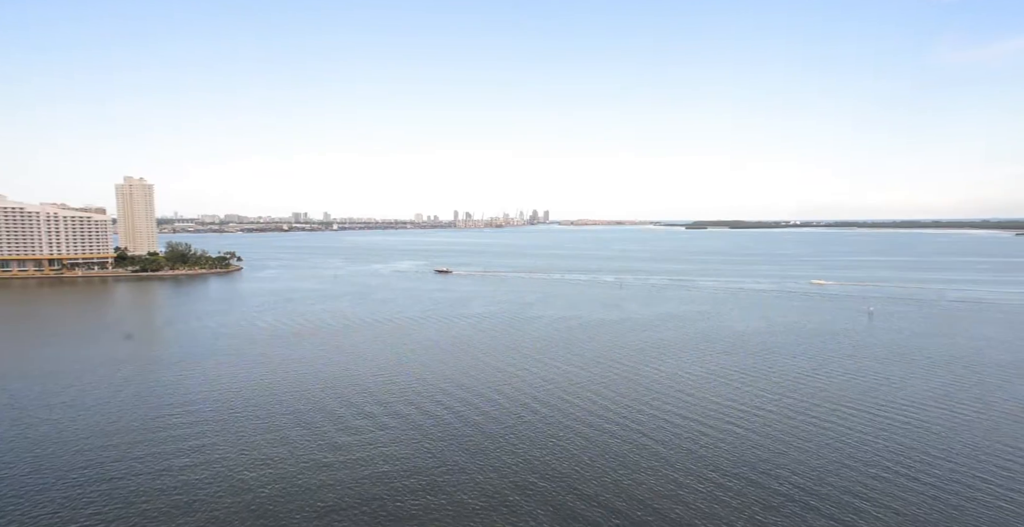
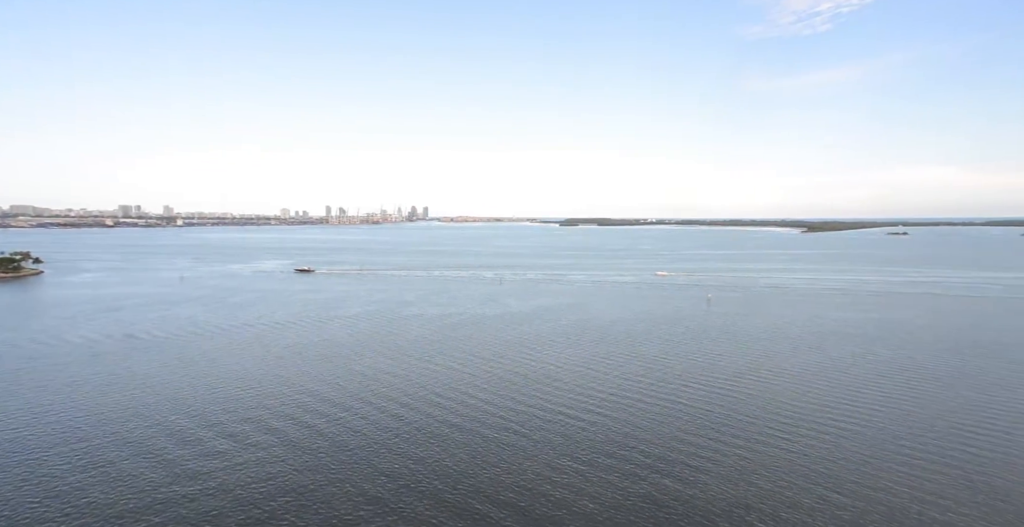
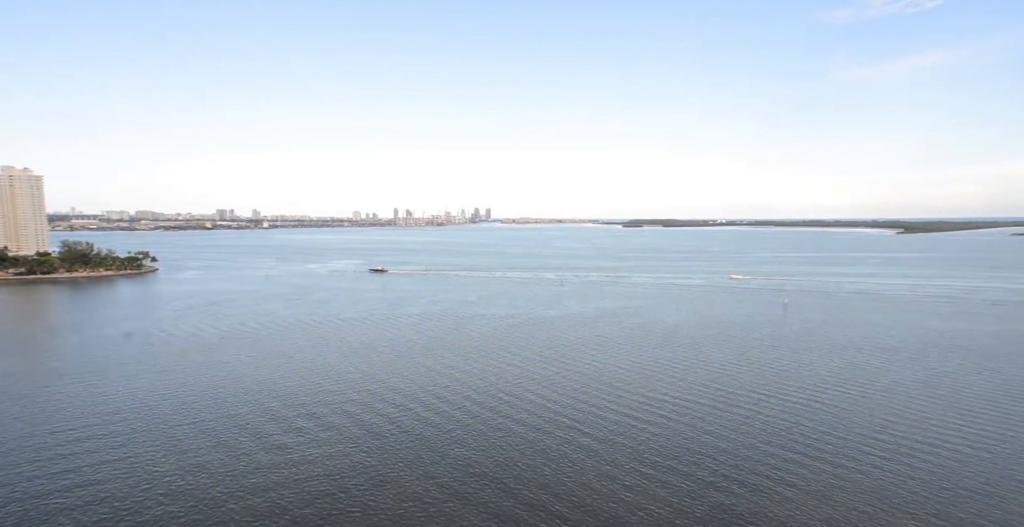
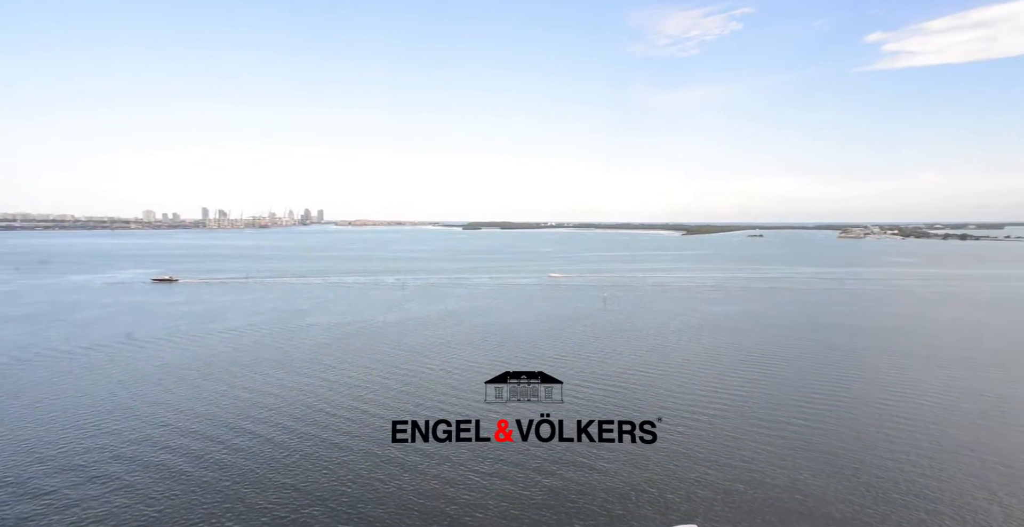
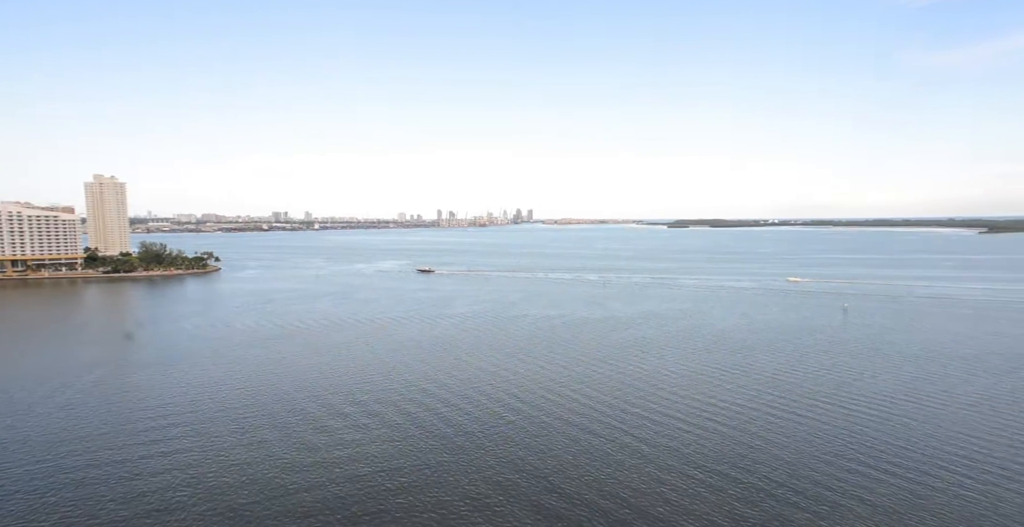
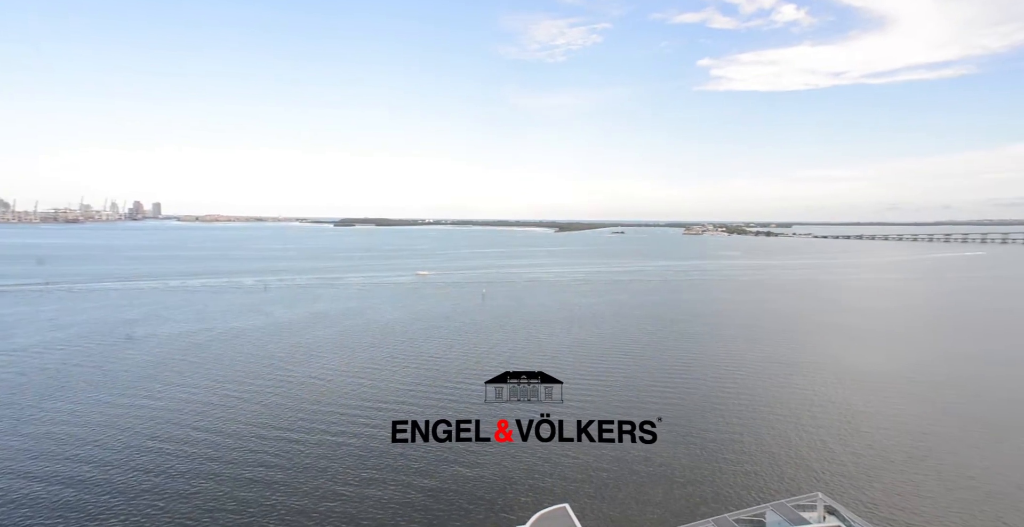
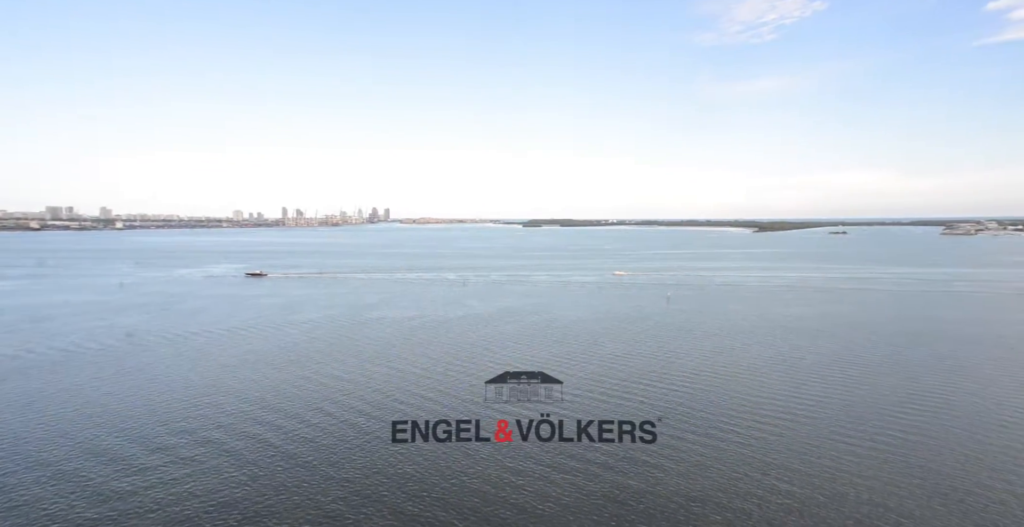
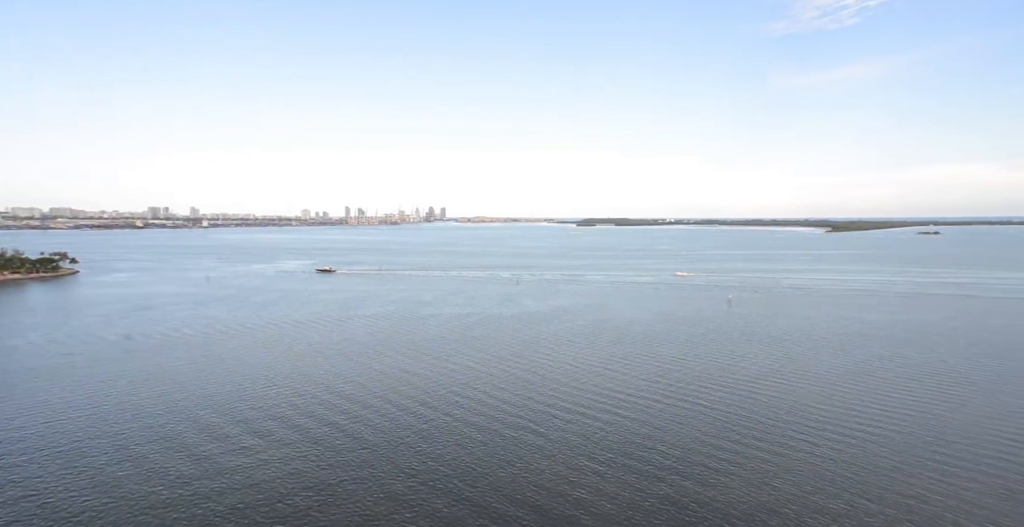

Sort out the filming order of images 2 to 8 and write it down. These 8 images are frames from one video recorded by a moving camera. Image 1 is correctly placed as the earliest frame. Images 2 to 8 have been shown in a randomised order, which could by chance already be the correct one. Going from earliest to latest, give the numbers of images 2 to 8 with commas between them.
5, 3, 8, 2, 7, 4, 6
